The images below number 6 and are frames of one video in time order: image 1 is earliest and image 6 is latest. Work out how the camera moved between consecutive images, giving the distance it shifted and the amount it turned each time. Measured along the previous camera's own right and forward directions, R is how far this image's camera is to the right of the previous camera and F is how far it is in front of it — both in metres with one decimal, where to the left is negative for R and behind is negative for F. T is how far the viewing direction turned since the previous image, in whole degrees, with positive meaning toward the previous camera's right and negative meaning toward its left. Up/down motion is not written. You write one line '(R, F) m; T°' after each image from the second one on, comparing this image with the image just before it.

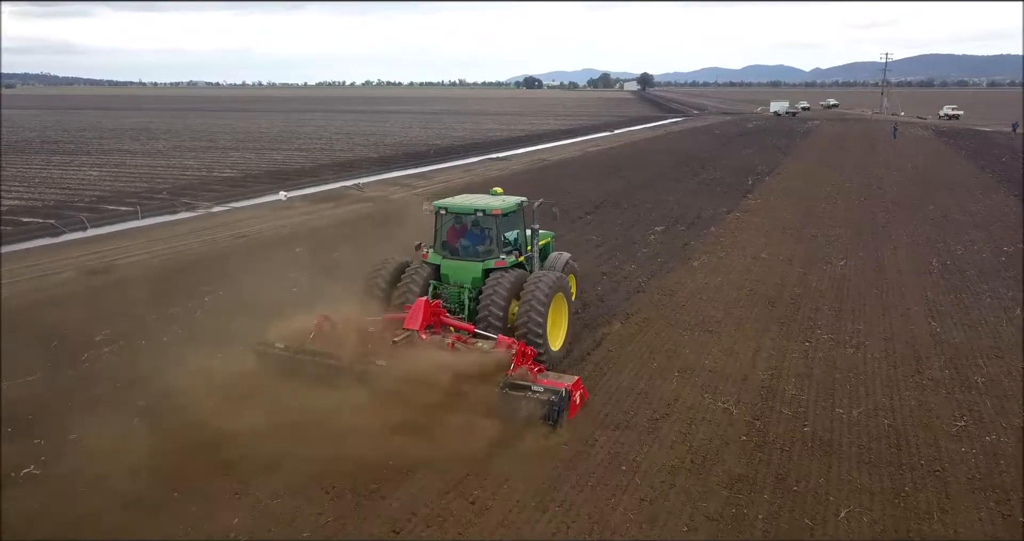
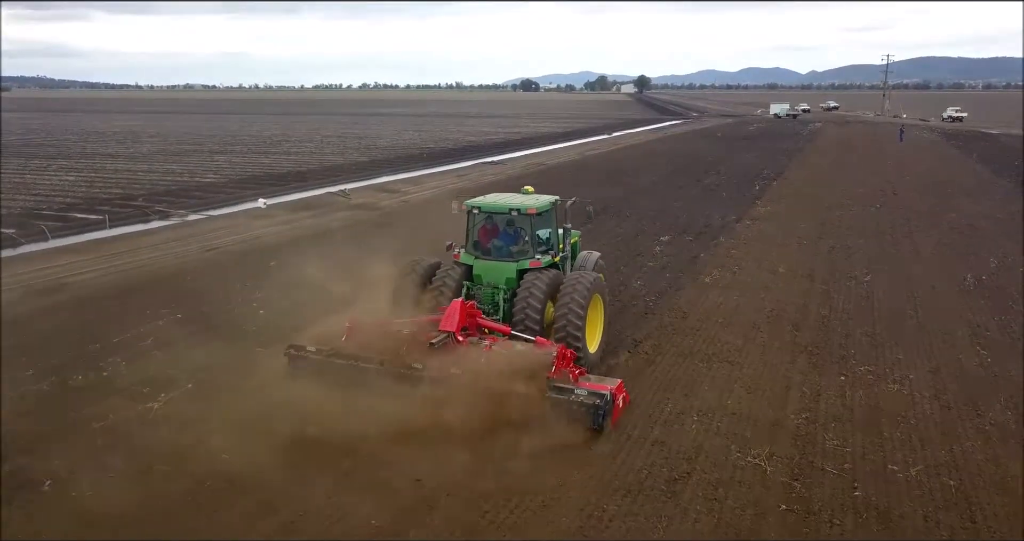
(+0.5, +0.5) m; -2°
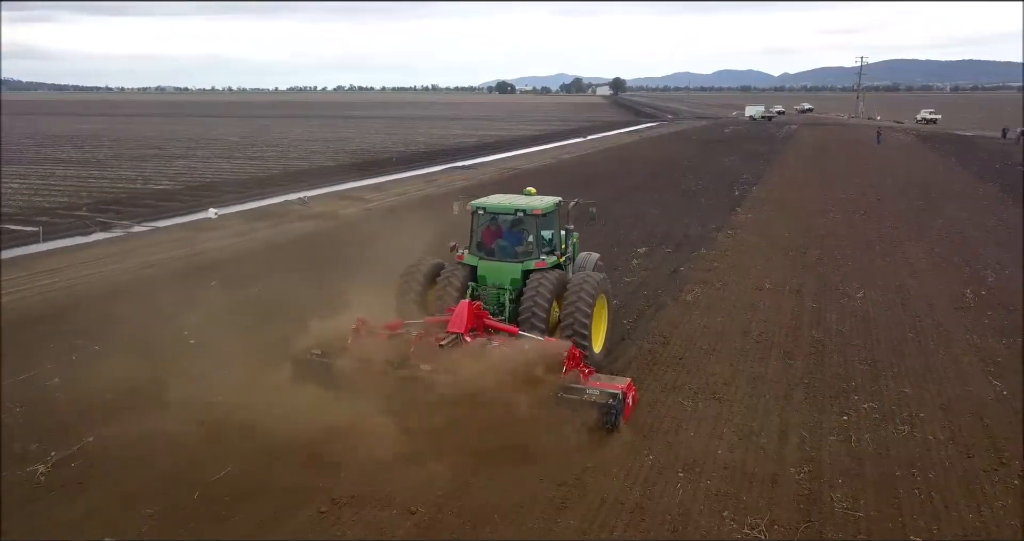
(+0.2, +0.9) m; +2°
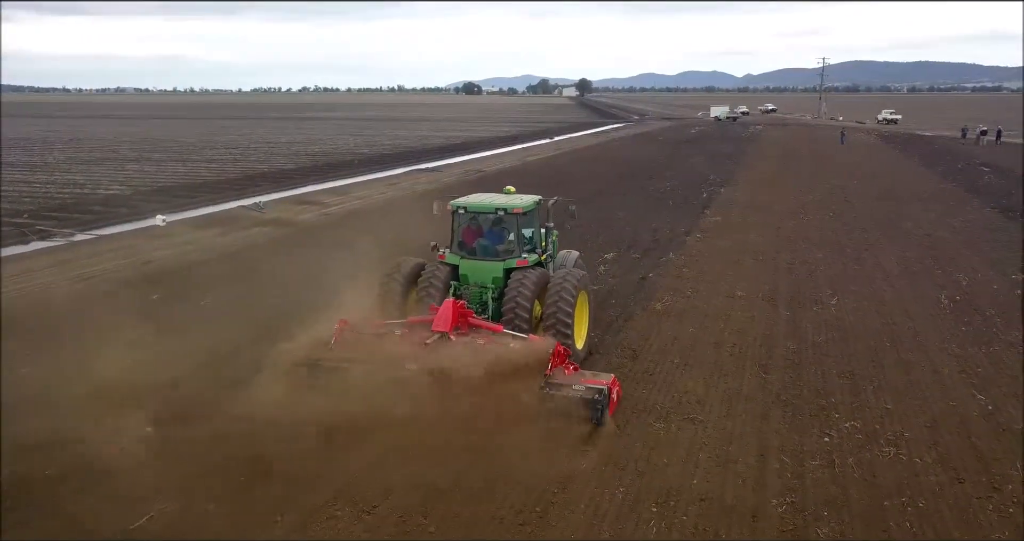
(+0.1, +0.5) m; +2°
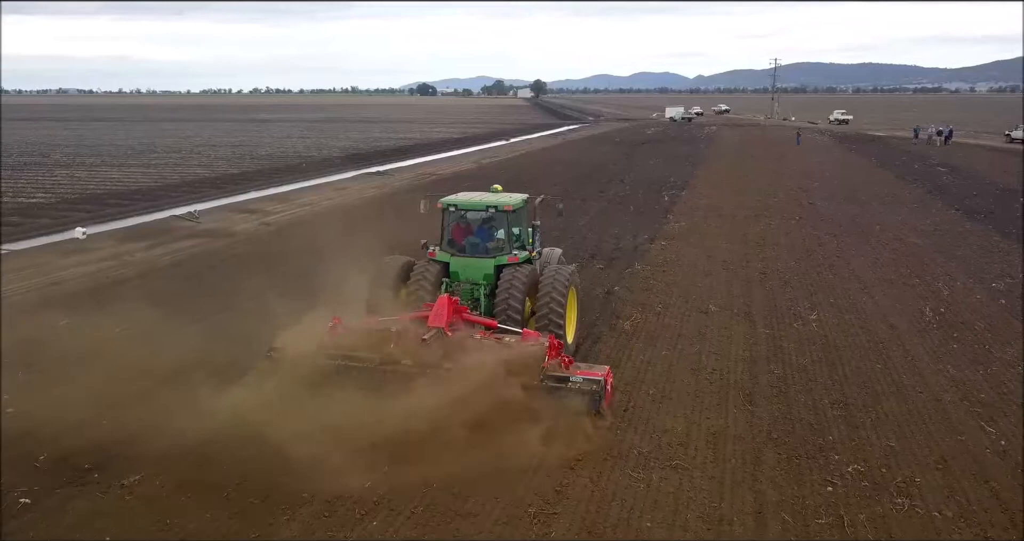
(0.0, +0.9) m; +3°
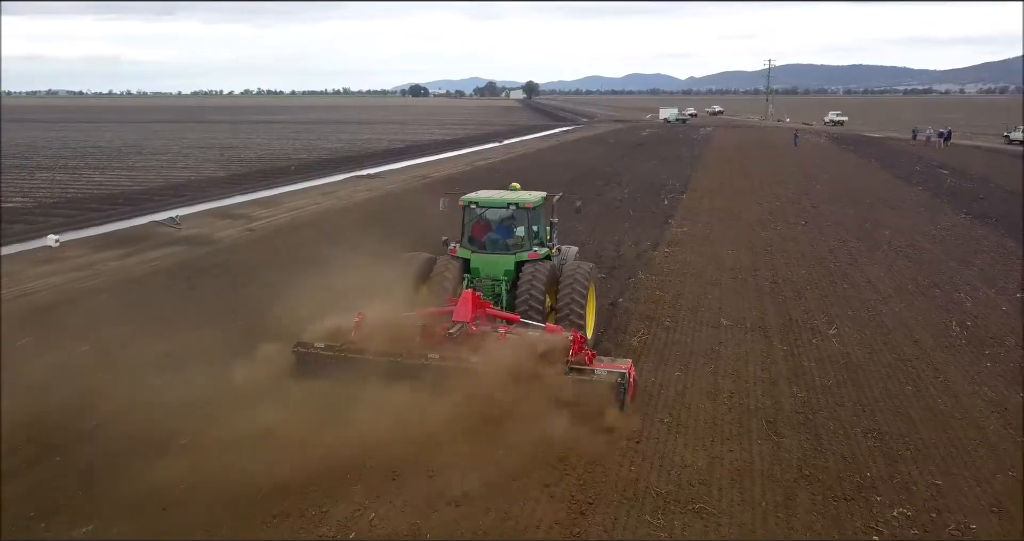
(-0.1, +0.6) m; +1°
